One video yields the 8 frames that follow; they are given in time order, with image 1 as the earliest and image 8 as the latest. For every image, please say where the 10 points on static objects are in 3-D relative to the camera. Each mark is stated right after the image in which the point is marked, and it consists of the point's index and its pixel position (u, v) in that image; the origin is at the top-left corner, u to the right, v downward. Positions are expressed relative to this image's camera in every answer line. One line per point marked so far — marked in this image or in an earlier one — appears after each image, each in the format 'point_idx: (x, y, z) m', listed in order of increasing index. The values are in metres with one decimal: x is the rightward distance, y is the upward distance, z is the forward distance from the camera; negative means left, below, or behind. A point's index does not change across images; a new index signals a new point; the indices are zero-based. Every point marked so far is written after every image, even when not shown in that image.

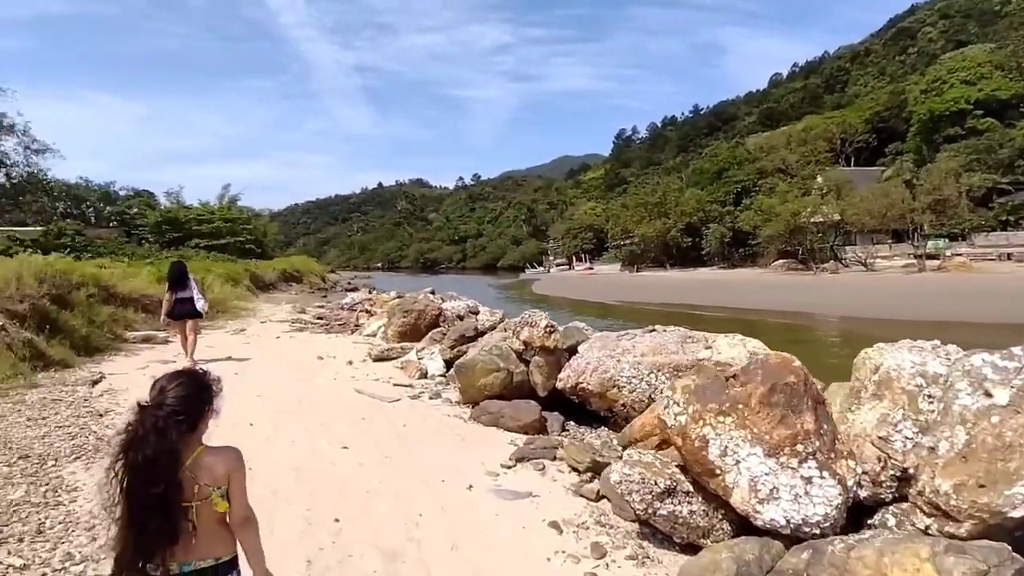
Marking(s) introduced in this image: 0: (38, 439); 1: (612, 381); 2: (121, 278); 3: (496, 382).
0: (-4.6, -1.5, +5.8) m
1: (+1.2, -1.1, +7.2) m
2: (-10.4, +0.2, +16.1) m
3: (-0.2, -1.2, +8.0) m
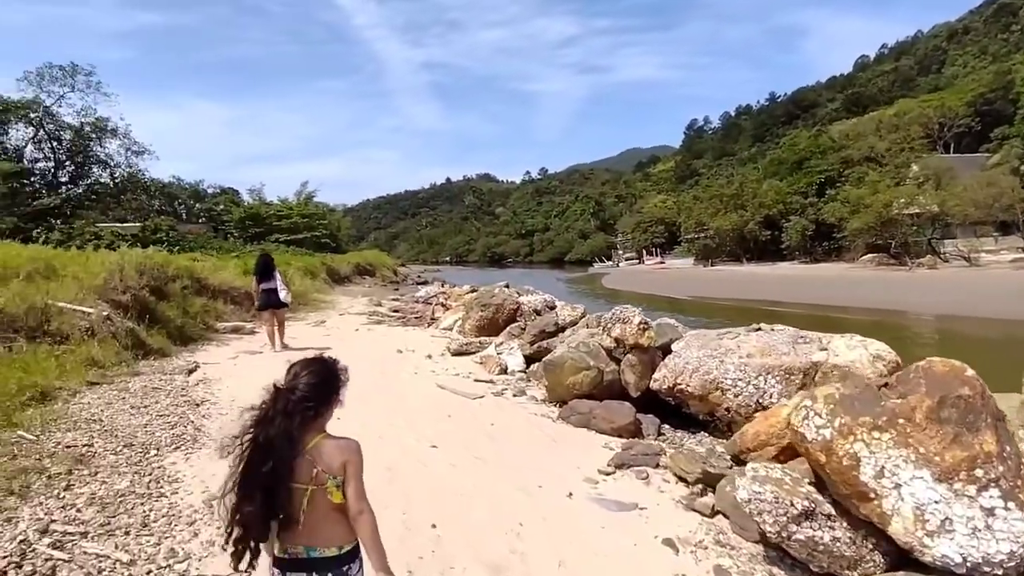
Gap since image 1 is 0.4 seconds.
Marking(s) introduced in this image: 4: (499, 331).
0: (-3.7, -1.4, +6.0) m
1: (+2.3, -1.0, +6.7) m
2: (-8.3, +0.5, +16.8) m
3: (+0.9, -1.2, +7.6) m
4: (-0.3, -1.0, +13.6) m
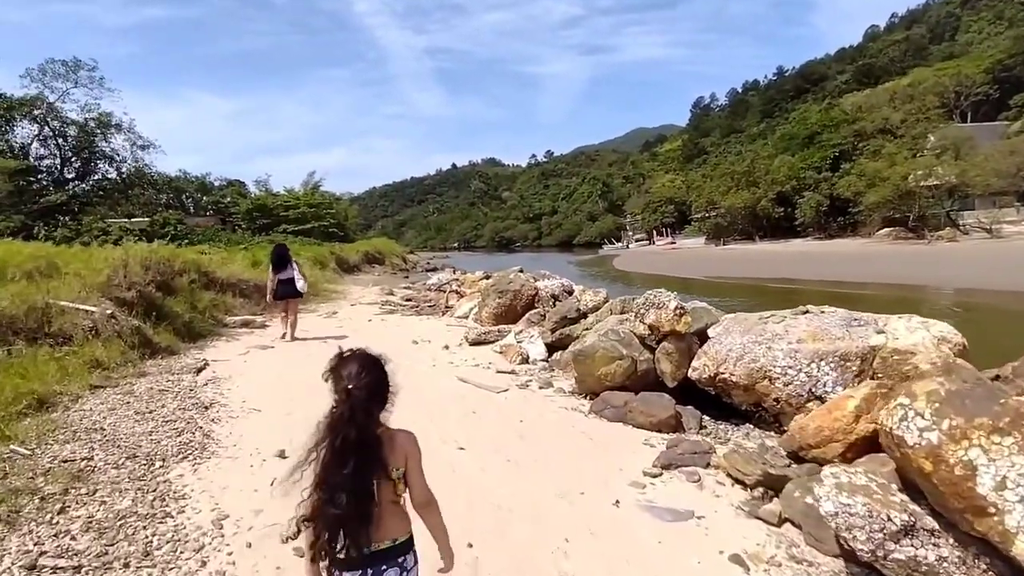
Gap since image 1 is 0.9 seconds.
0: (-3.4, -1.4, +5.5) m
1: (+2.6, -0.8, +6.2) m
2: (-7.9, +0.6, +16.4) m
3: (+1.3, -1.0, +7.1) m
4: (+0.1, -0.7, +13.2) m
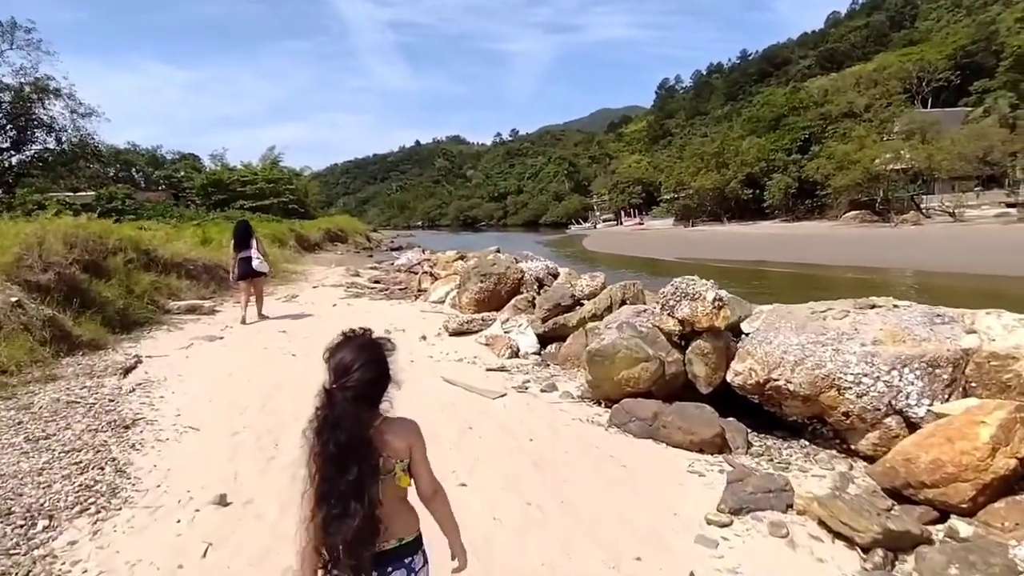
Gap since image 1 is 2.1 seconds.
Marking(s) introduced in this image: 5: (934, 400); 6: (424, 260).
0: (-3.2, -1.3, +4.1) m
1: (+2.7, -0.8, +5.0) m
2: (-8.4, +1.1, +14.5) m
3: (+1.3, -0.9, +5.9) m
4: (-0.2, -0.4, +11.9) m
5: (+3.3, -0.9, +4.8) m
6: (-2.9, +0.9, +19.7) m
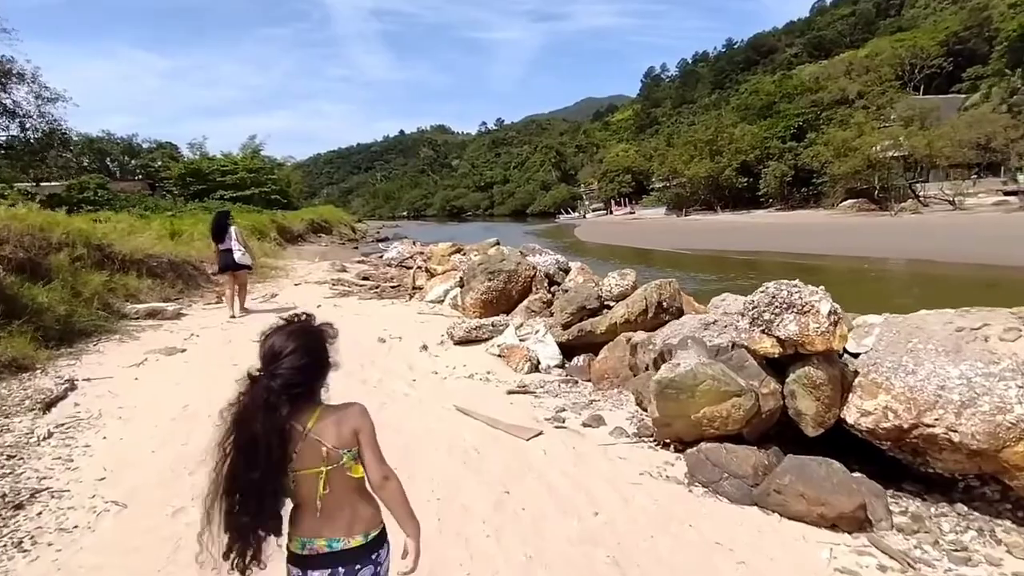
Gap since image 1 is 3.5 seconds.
0: (-2.8, -1.4, +2.5) m
1: (+3.0, -0.8, +3.6) m
2: (-8.3, +1.1, +12.8) m
3: (+1.6, -0.9, +4.4) m
4: (0.0, -0.3, +10.3) m
5: (+3.7, -1.0, +3.3) m
6: (-2.9, +1.0, +18.1) m
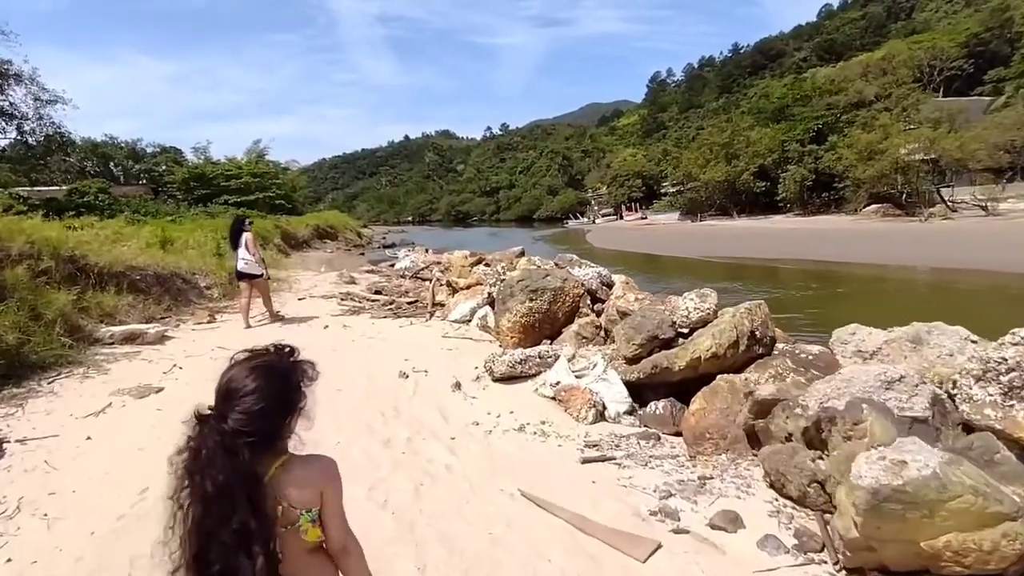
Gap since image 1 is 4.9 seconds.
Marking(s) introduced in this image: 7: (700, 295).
0: (-2.2, -1.6, +0.8) m
1: (+3.6, -1.1, +1.9) m
2: (-7.6, +0.8, +11.2) m
3: (+2.2, -1.2, +2.7) m
4: (+0.6, -0.6, +8.7) m
5: (+4.3, -1.2, +1.6) m
6: (-2.2, +0.7, +16.5) m
7: (+2.3, -0.1, +7.3) m
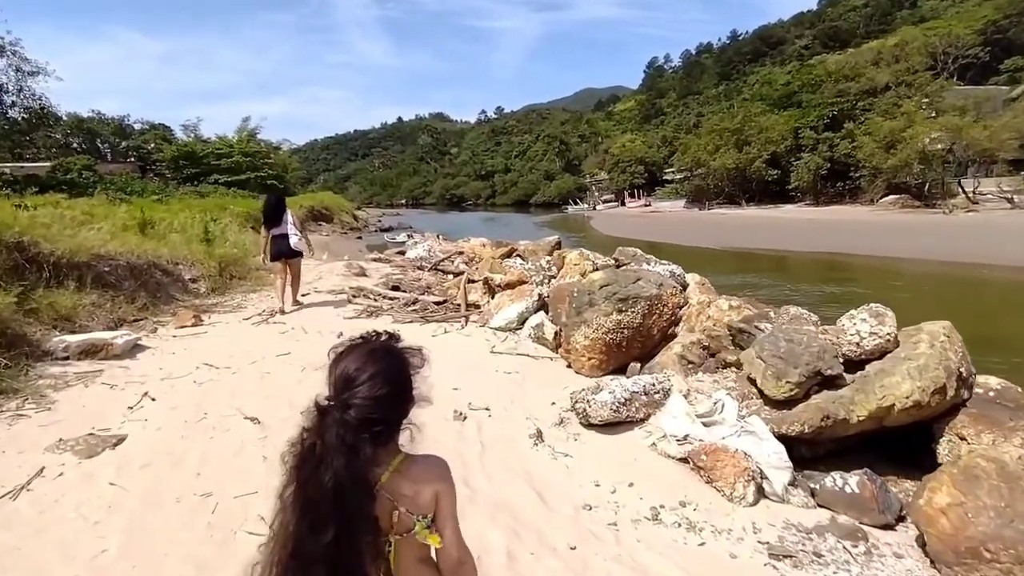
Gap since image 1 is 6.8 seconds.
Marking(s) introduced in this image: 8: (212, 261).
0: (-1.3, -1.9, -1.2) m
1: (+4.6, -1.4, 0.0) m
2: (-6.8, +0.9, +9.1) m
3: (+3.2, -1.4, +0.8) m
4: (+1.5, -0.7, +6.7) m
5: (+5.2, -1.5, -0.3) m
6: (-1.4, +0.8, +14.4) m
7: (+3.2, -0.2, +5.3) m
8: (-5.6, +0.5, +11.2) m
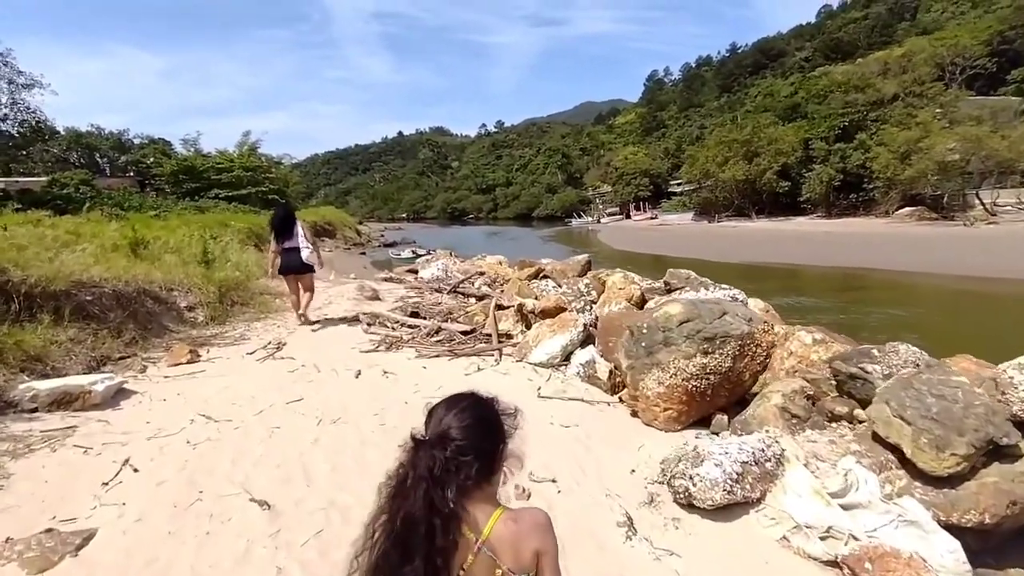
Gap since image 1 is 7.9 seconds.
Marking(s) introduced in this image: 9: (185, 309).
0: (-0.7, -2.0, -2.3) m
1: (+5.1, -1.5, -1.2) m
2: (-6.2, +0.5, +8.0) m
3: (+3.7, -1.6, -0.4) m
4: (+2.0, -1.0, +5.5) m
5: (+5.8, -1.7, -1.4) m
6: (-0.9, +0.3, +13.3) m
7: (+3.7, -0.5, +4.2) m
8: (-5.1, 0.0, +10.1) m
9: (-5.0, -0.3, +9.3) m
